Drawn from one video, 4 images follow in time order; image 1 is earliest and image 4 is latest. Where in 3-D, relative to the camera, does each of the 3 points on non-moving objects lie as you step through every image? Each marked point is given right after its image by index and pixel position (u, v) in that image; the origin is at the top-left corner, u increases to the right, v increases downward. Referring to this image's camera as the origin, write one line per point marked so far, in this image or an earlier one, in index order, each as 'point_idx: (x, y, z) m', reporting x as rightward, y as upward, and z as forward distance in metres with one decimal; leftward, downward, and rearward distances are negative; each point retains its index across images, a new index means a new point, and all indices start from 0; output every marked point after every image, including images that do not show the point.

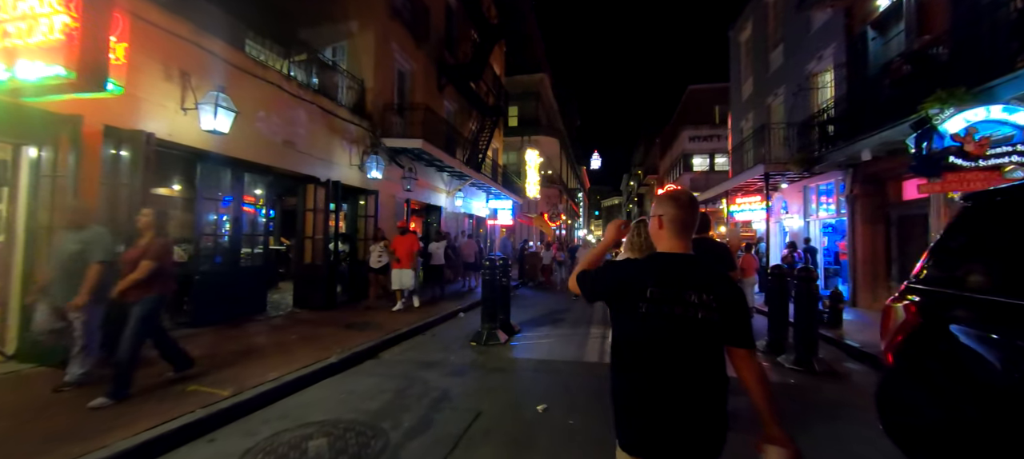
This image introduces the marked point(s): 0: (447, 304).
0: (-1.7, -1.9, +10.2) m
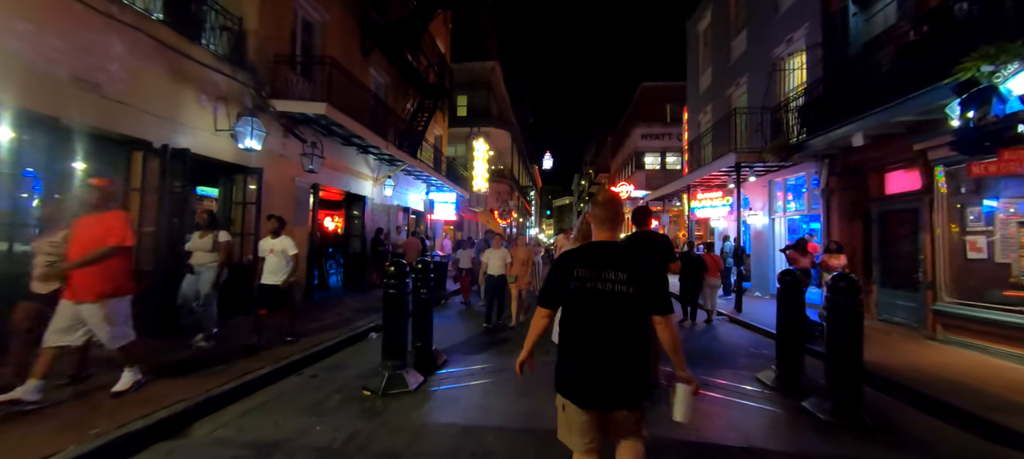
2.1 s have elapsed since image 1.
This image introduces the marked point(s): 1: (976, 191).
0: (-3.1, -1.8, +7.7) m
1: (+8.2, +0.7, +6.8) m
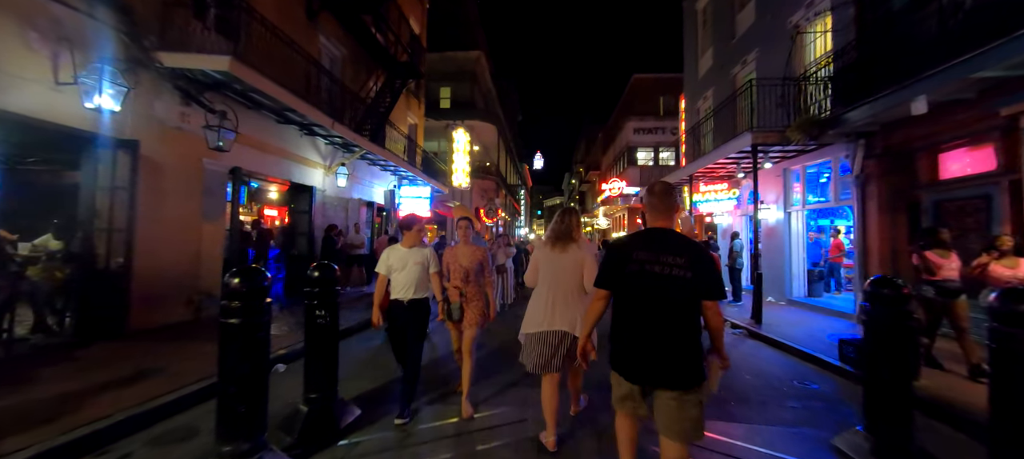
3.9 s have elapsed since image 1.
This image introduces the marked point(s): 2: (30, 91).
0: (-3.6, -1.7, +5.7) m
1: (+7.6, +0.8, +5.1) m
2: (-6.1, +1.8, +4.9) m
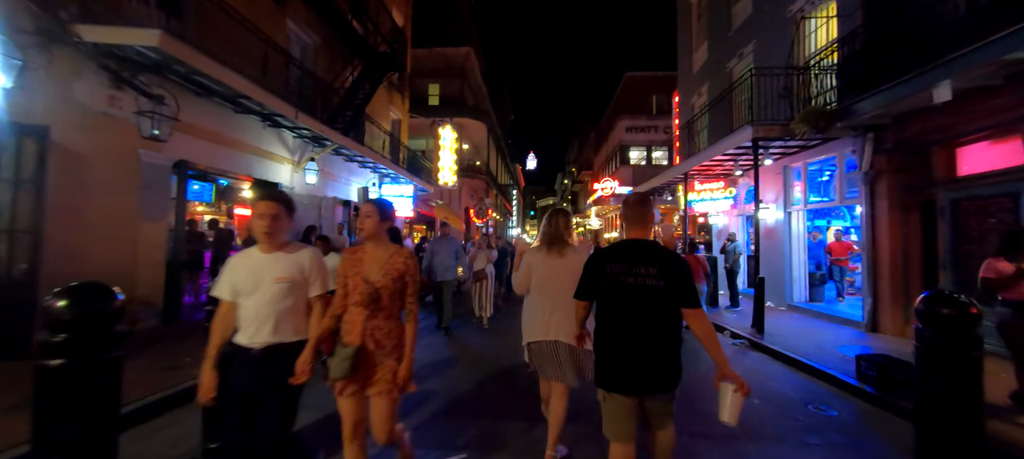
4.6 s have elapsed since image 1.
0: (-4.0, -1.7, +4.9) m
1: (+7.3, +0.8, +4.5) m
2: (-6.4, +1.8, +4.0) m
